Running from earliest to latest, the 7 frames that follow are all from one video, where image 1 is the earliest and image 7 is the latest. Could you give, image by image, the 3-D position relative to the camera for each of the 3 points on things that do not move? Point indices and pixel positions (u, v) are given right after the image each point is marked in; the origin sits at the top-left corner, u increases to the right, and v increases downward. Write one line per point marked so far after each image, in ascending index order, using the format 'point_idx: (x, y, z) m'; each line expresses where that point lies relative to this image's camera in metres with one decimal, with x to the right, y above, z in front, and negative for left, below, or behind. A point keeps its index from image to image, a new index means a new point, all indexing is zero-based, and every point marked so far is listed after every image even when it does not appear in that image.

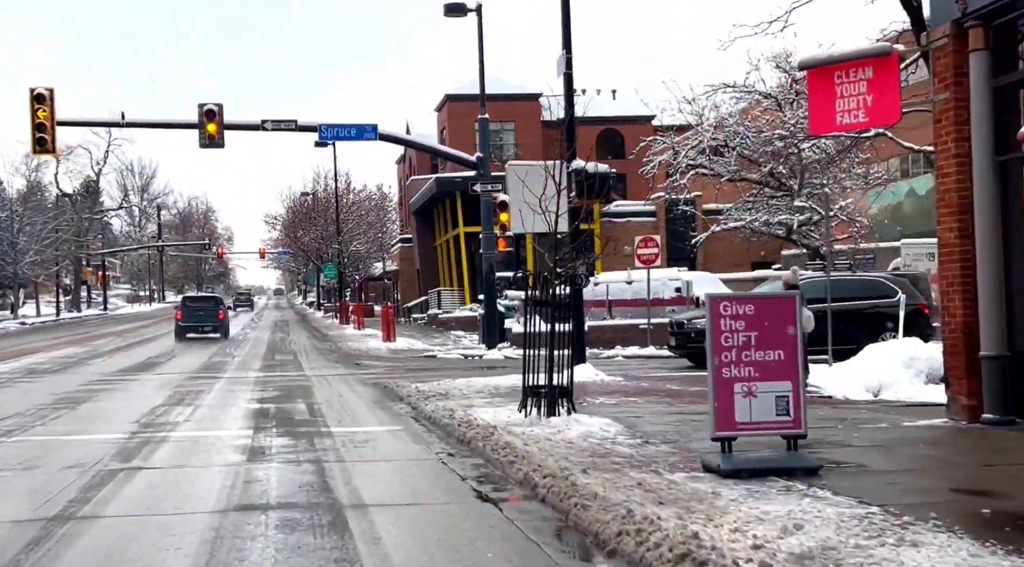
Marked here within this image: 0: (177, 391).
0: (-5.3, -1.7, +19.5) m
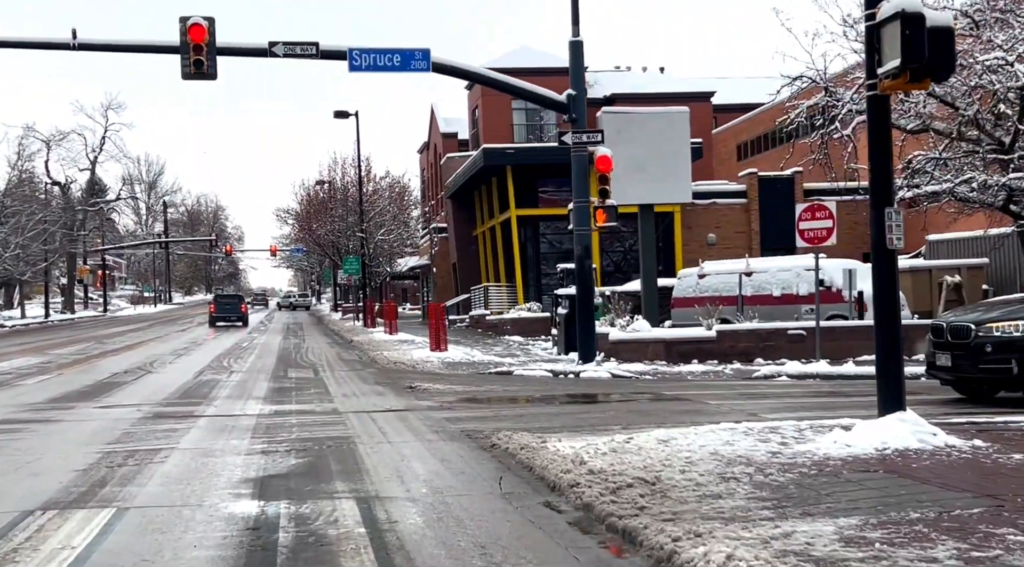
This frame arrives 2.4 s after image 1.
0: (-3.5, -1.5, +10.9) m
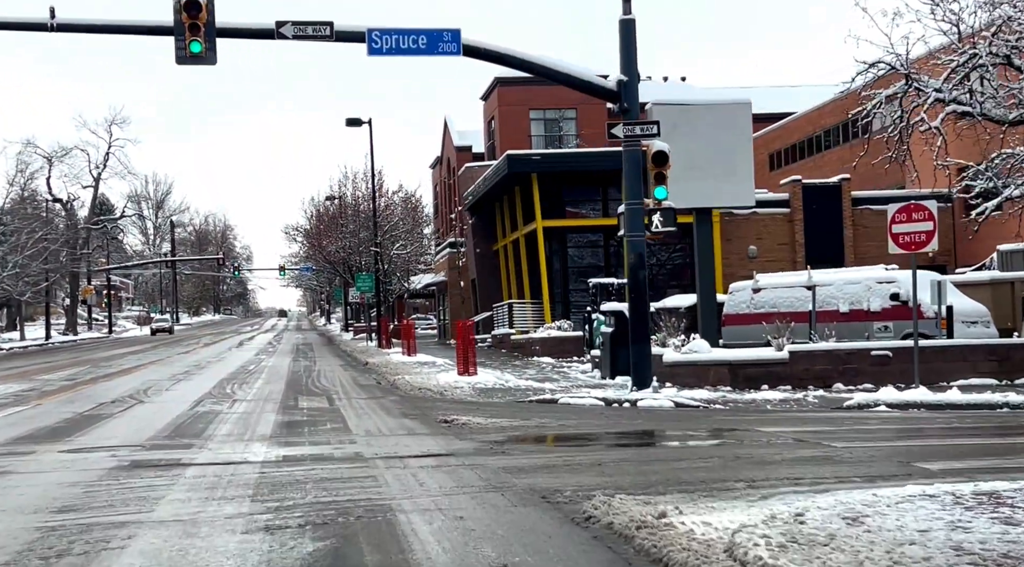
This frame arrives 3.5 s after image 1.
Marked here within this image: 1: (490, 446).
0: (-2.9, -1.6, +8.0) m
1: (-0.2, -1.6, +12.1) m
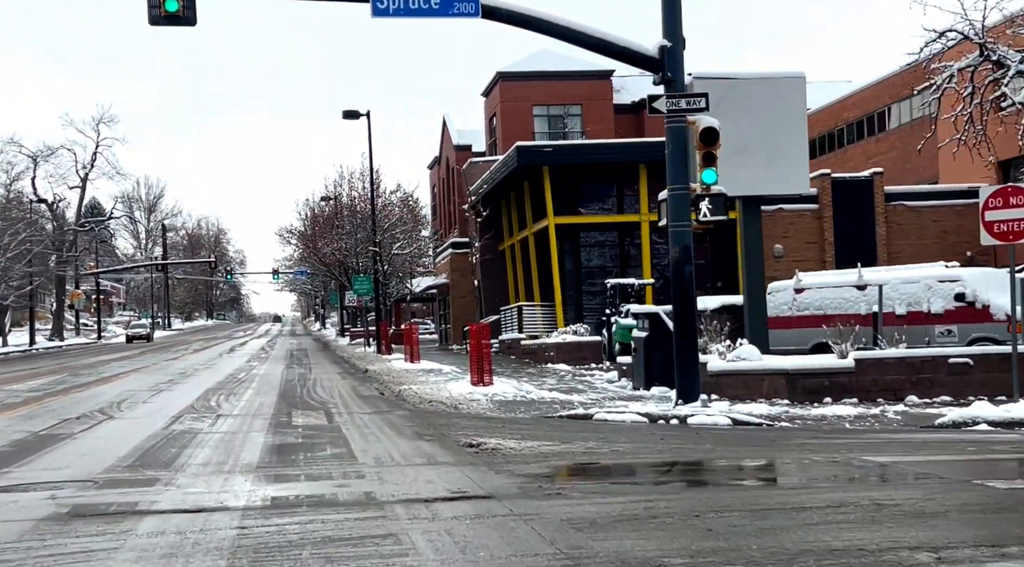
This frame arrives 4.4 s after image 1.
0: (-2.4, -1.5, +5.3) m
1: (+0.2, -1.5, +9.5) m
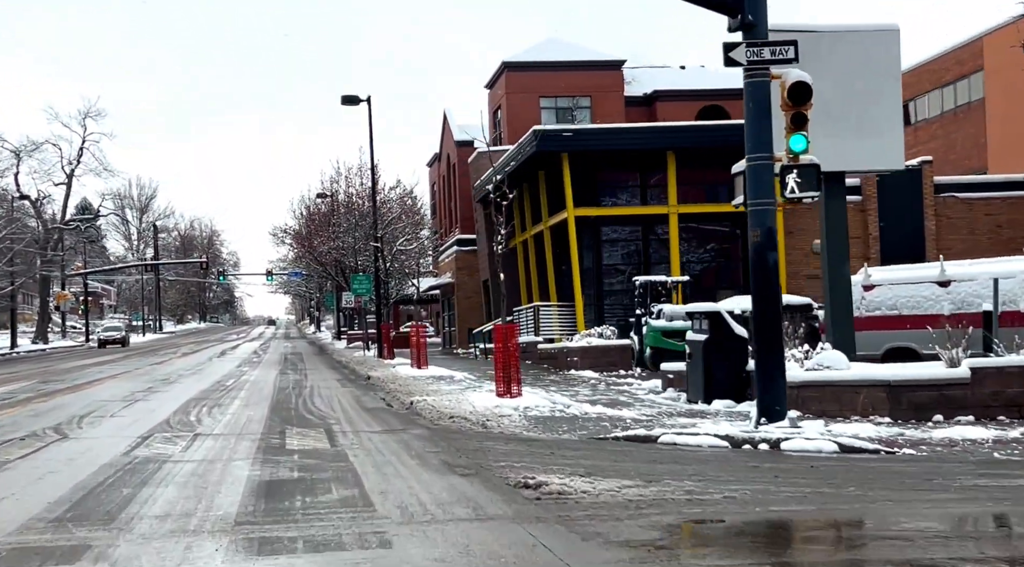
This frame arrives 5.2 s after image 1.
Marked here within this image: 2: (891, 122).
0: (-1.9, -1.3, +2.1) m
1: (+0.7, -1.4, +6.3) m
2: (+5.0, +2.1, +16.0) m
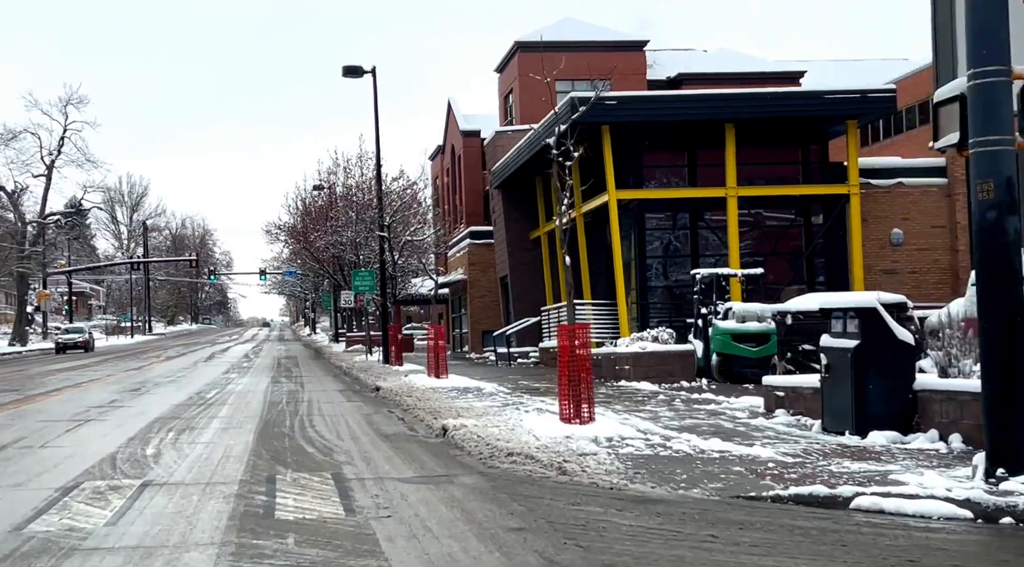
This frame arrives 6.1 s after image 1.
0: (-1.0, -1.2, -2.6) m
1: (+1.6, -1.2, +1.6) m
2: (+5.9, +2.2, +11.4) m
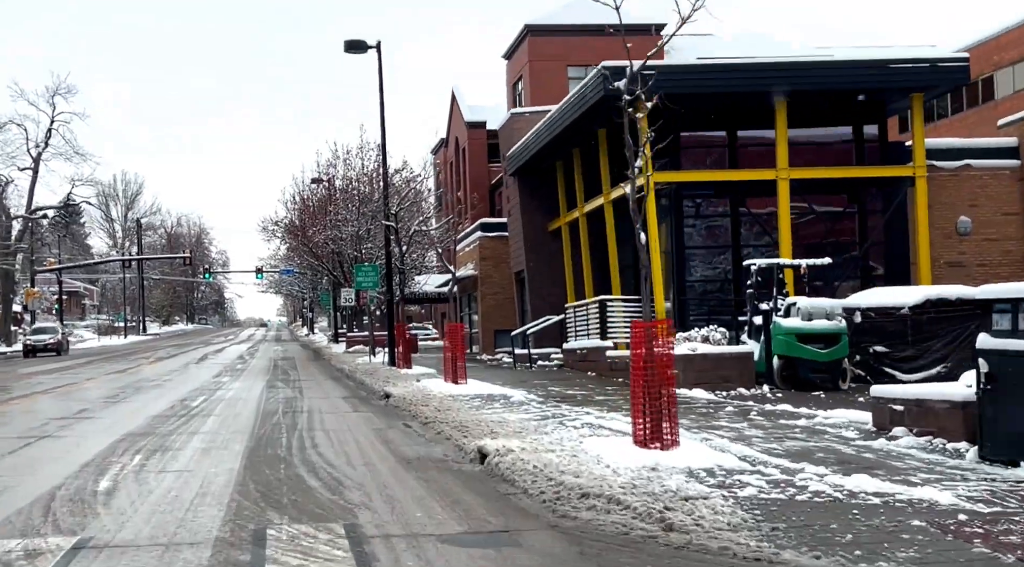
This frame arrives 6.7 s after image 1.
0: (-0.5, -1.0, -5.7) m
1: (+2.1, -1.1, -1.5) m
2: (+6.4, +2.4, +8.3) m
